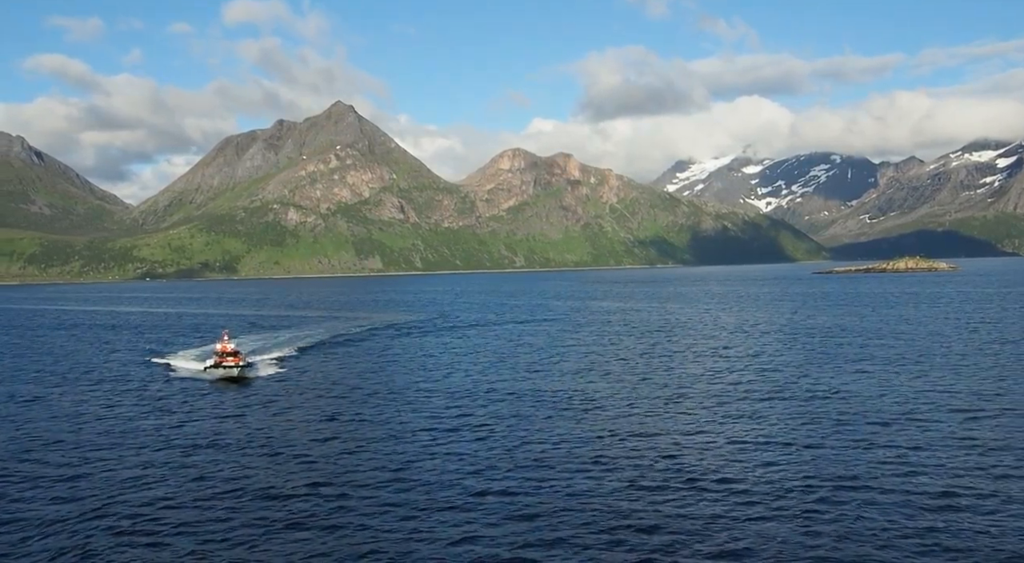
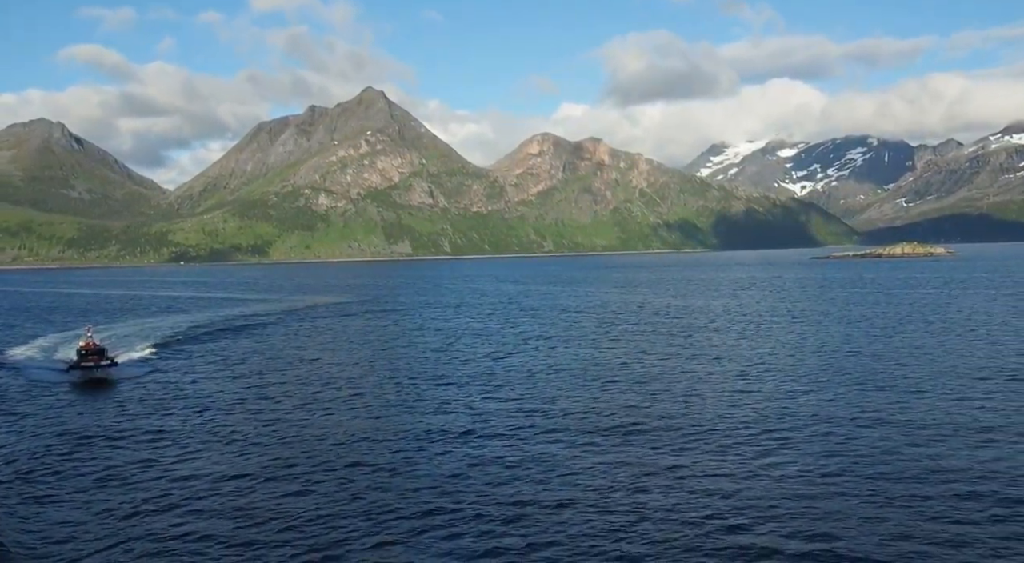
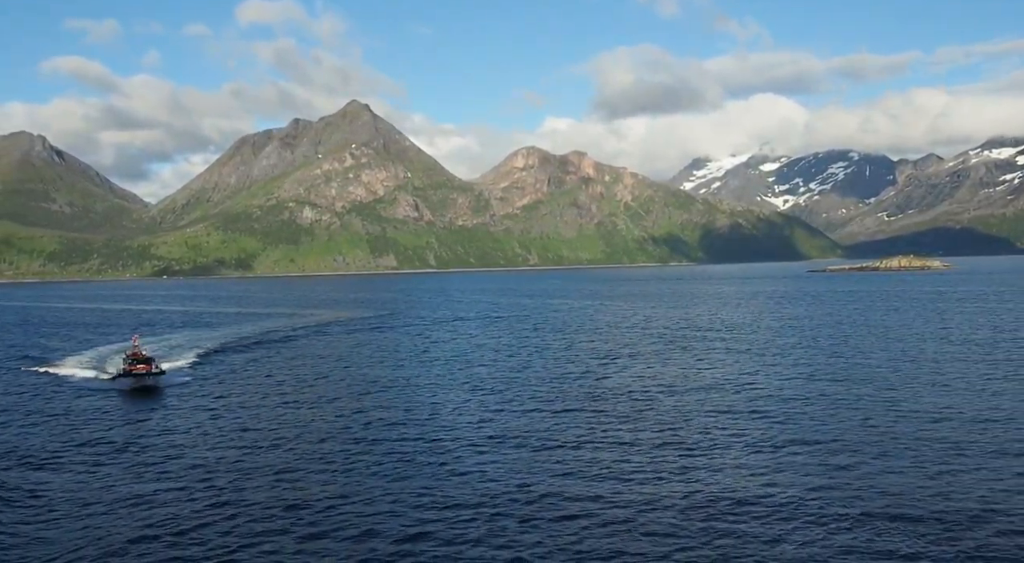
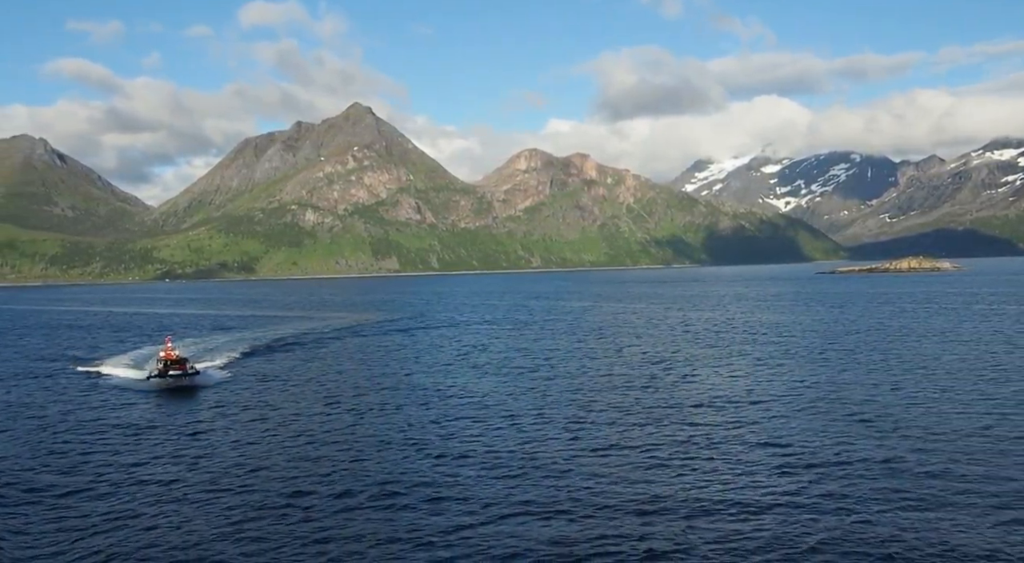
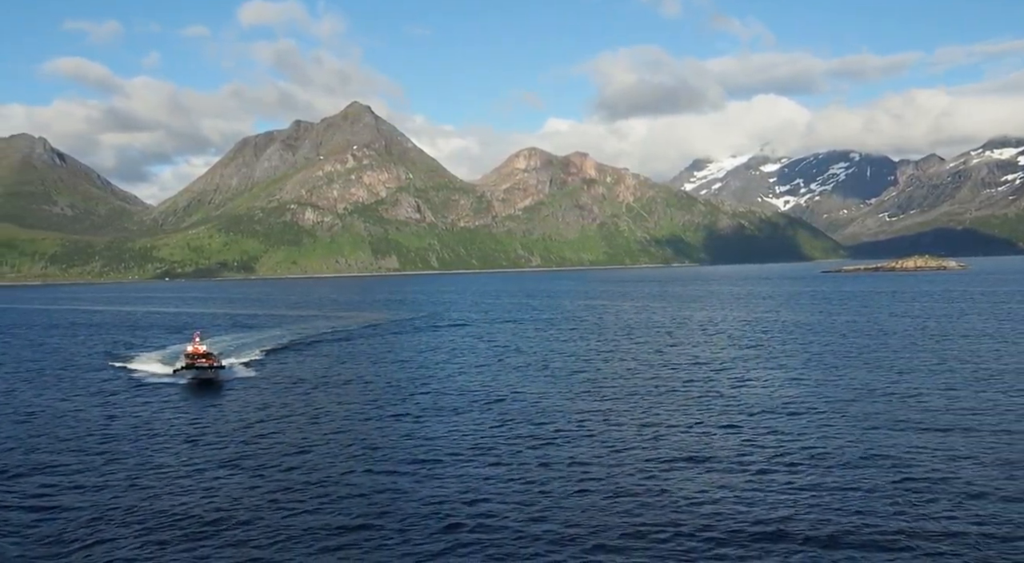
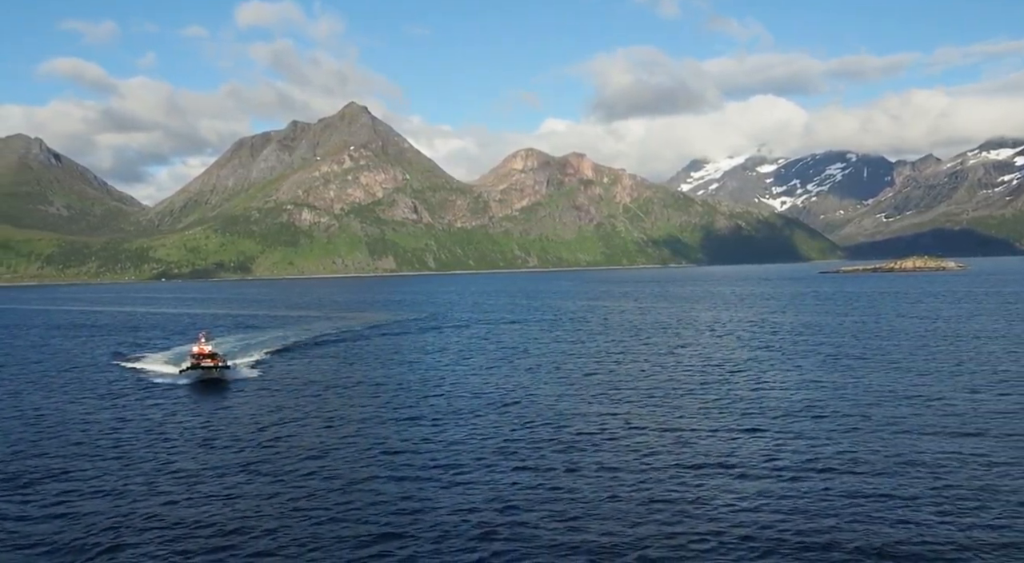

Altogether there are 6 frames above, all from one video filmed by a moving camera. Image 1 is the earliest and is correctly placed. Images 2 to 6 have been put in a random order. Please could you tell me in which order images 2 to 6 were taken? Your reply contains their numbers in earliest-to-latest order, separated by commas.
6, 5, 4, 3, 2
